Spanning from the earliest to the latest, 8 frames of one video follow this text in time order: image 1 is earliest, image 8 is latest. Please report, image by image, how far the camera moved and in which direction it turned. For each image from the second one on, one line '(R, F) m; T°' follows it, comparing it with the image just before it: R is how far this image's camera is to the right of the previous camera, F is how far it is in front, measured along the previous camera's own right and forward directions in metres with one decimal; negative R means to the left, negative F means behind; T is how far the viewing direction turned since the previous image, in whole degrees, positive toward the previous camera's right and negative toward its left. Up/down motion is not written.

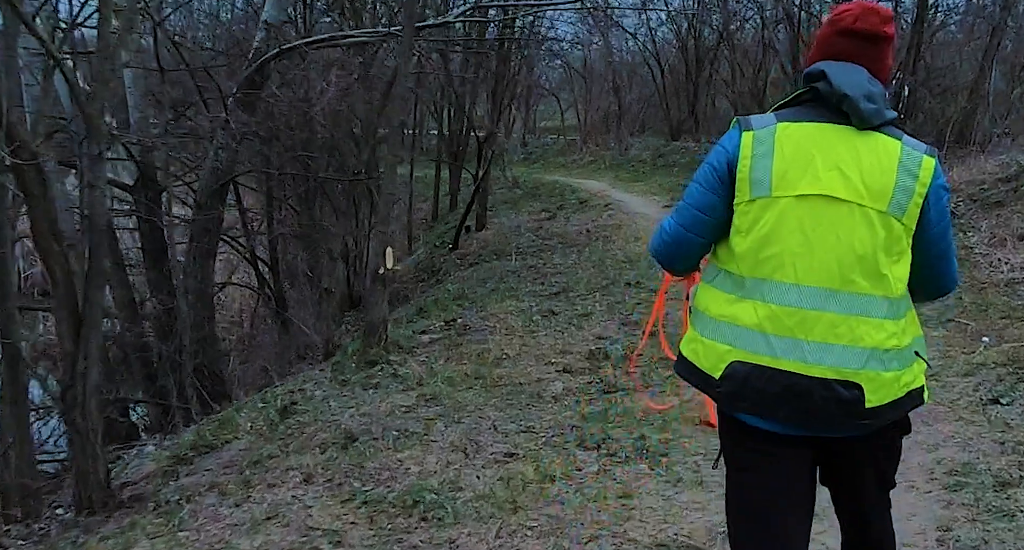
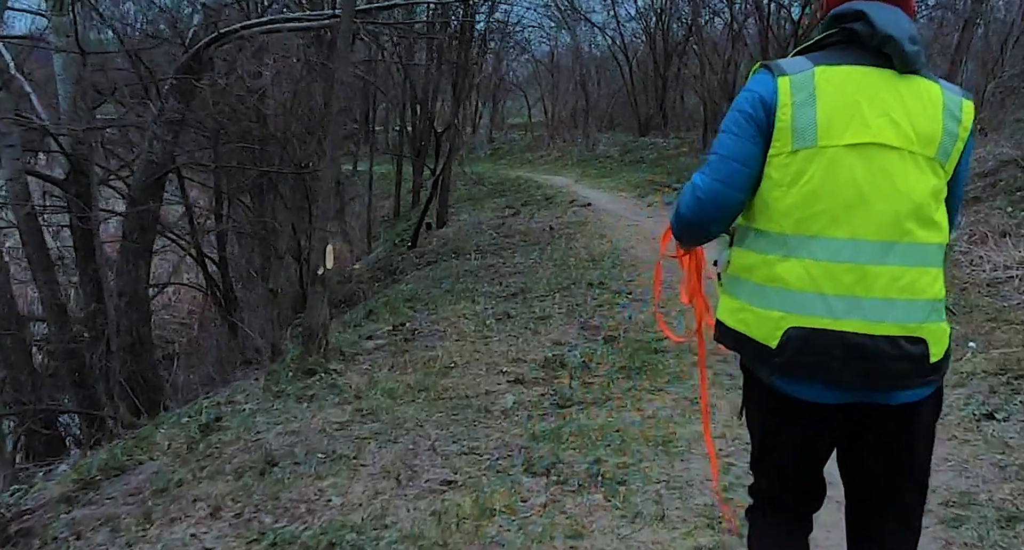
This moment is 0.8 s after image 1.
(+0.2, +0.7) m; +2°
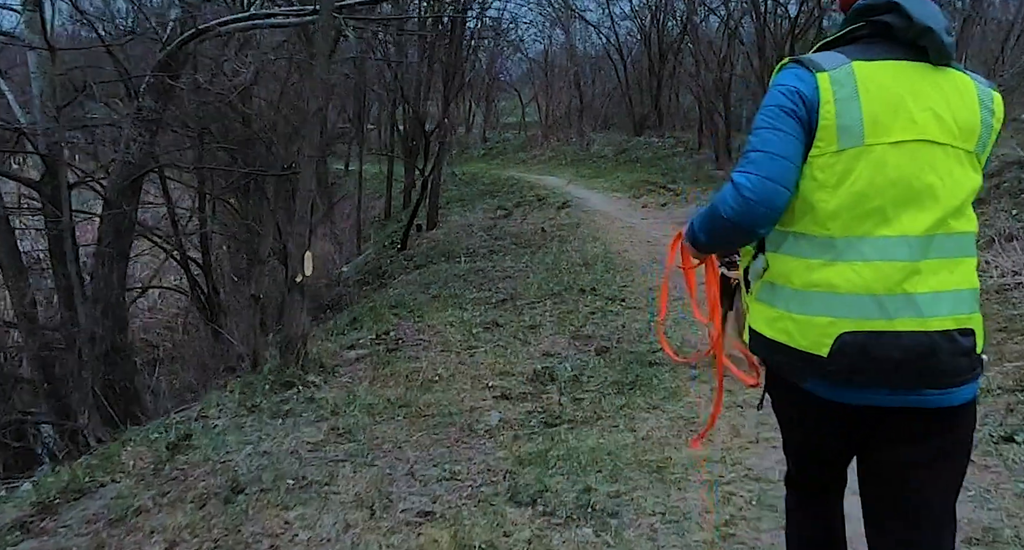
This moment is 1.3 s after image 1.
(+0.1, +0.4) m; 0°
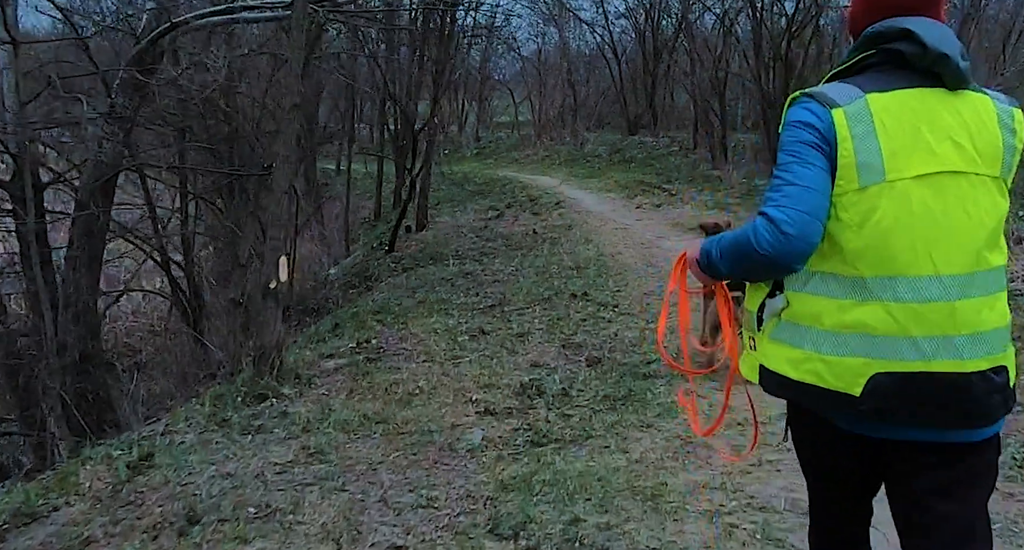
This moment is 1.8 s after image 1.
(+0.1, +0.4) m; 0°
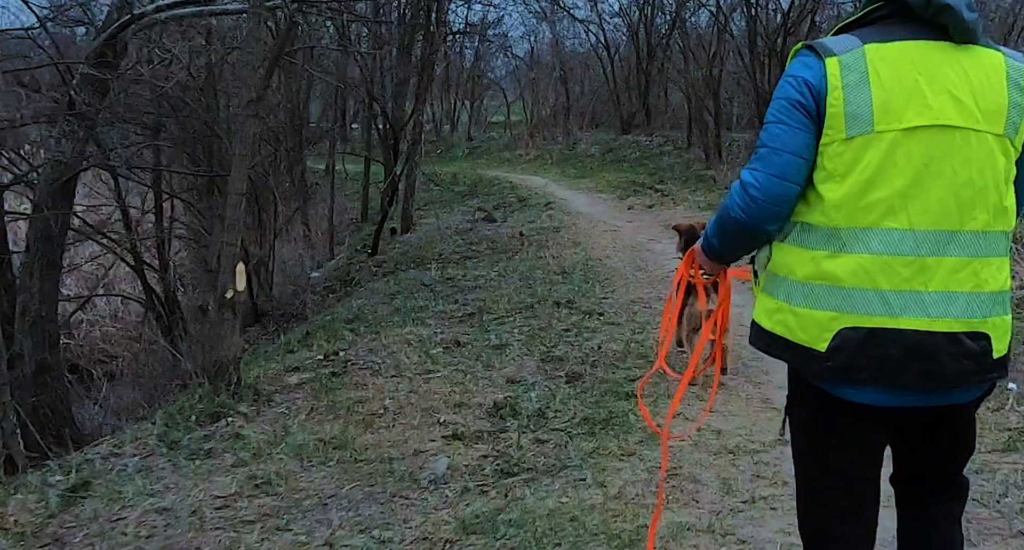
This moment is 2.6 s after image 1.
(+0.2, +0.5) m; 0°
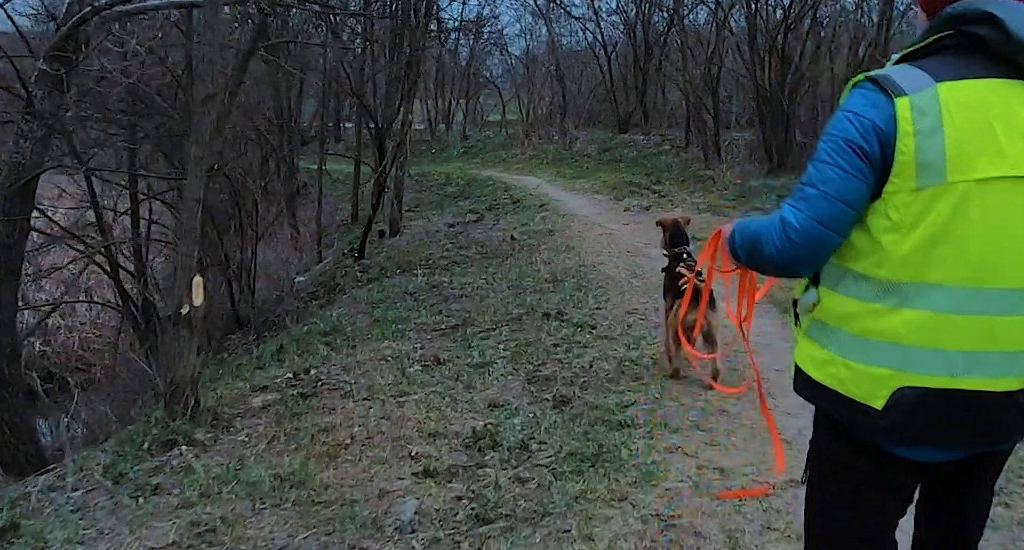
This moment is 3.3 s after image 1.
(+0.1, +0.6) m; 0°
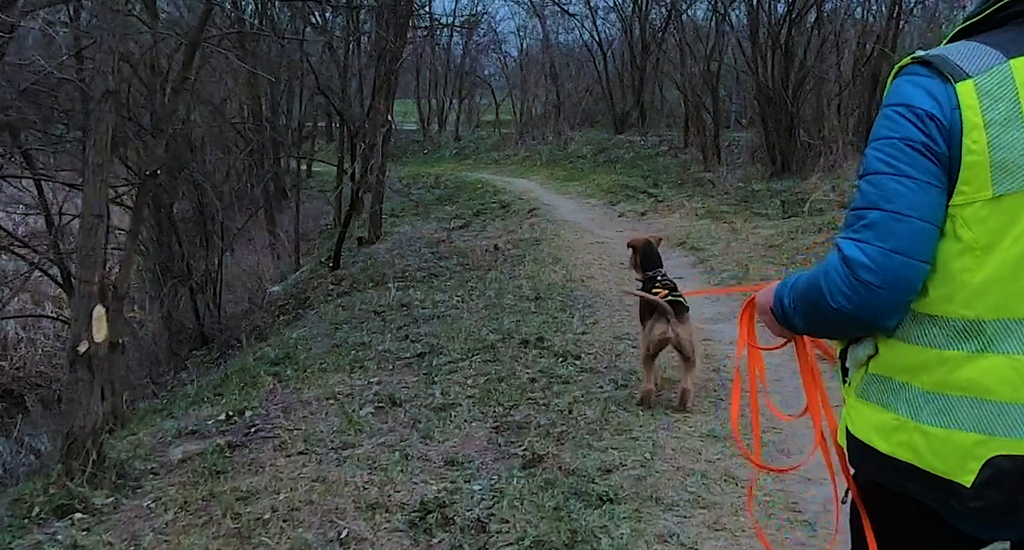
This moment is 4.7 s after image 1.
(+0.2, +1.1) m; 0°
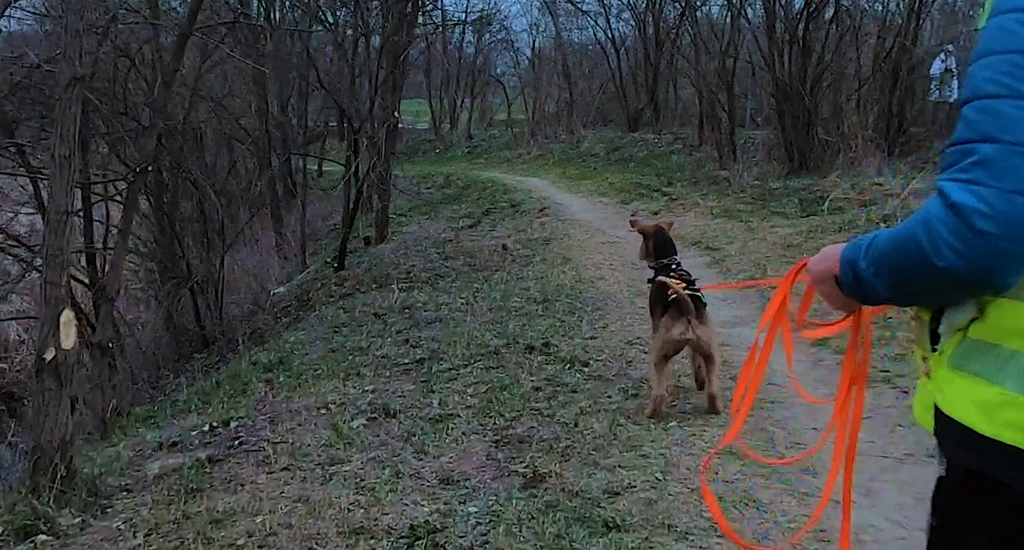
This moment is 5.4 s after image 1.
(+0.1, +0.4) m; -1°
